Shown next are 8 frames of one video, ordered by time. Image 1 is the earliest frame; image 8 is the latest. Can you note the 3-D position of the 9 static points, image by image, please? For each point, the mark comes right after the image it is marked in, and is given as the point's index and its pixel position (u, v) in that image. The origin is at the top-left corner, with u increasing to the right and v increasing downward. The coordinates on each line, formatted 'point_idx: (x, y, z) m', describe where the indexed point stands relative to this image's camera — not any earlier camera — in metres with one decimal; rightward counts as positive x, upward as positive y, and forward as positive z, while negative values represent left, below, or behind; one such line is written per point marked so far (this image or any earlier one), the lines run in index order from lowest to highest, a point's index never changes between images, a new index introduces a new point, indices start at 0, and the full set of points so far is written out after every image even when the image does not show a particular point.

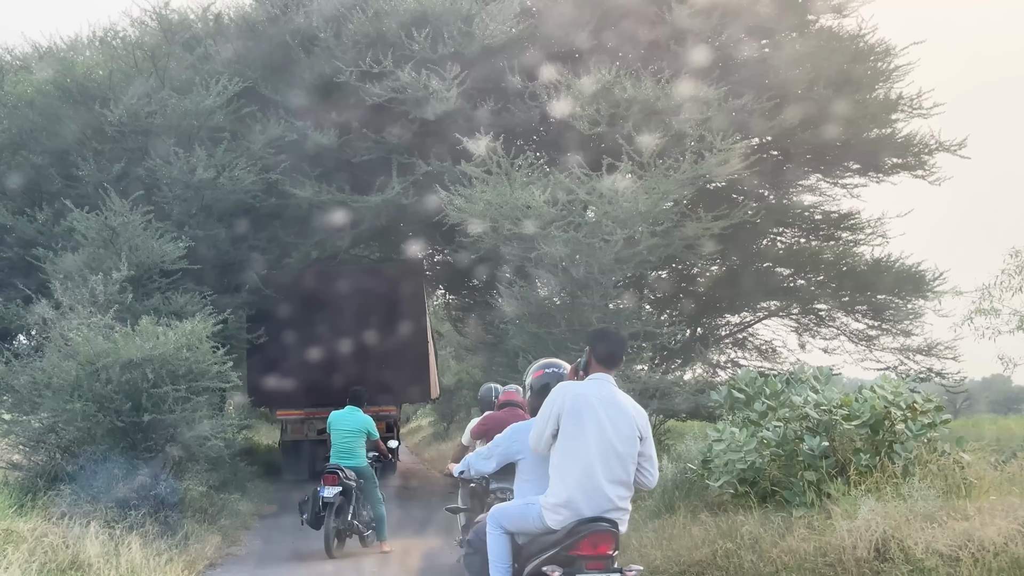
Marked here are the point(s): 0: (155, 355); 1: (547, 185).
0: (-2.4, -0.4, +9.5) m
1: (+0.3, +0.9, +12.3) m
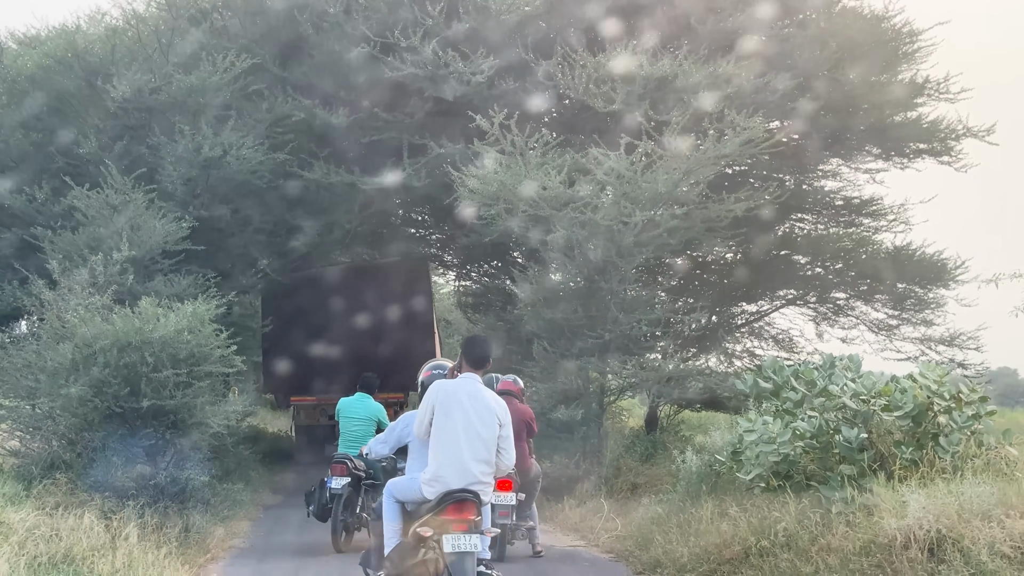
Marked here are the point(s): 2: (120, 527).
0: (-2.3, -0.3, +9.1) m
1: (+0.4, +1.0, +11.9) m
2: (-2.3, -1.4, +8.3) m
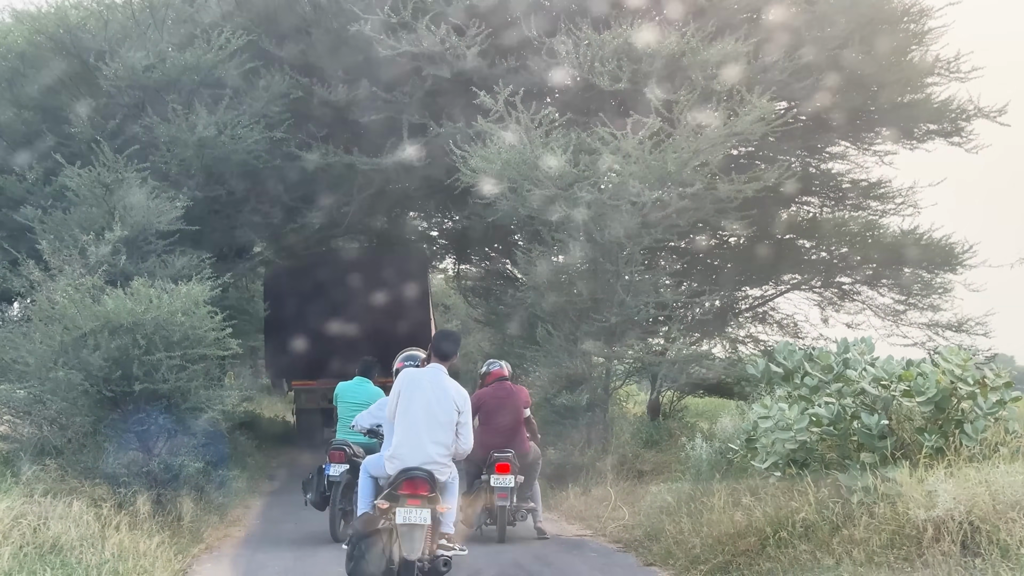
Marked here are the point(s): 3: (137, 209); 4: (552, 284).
0: (-2.3, -0.2, +8.8) m
1: (+0.5, +1.2, +11.6) m
2: (-2.2, -1.3, +8.0) m
3: (-2.9, +0.6, +11.0) m
4: (+0.3, 0.0, +11.4) m
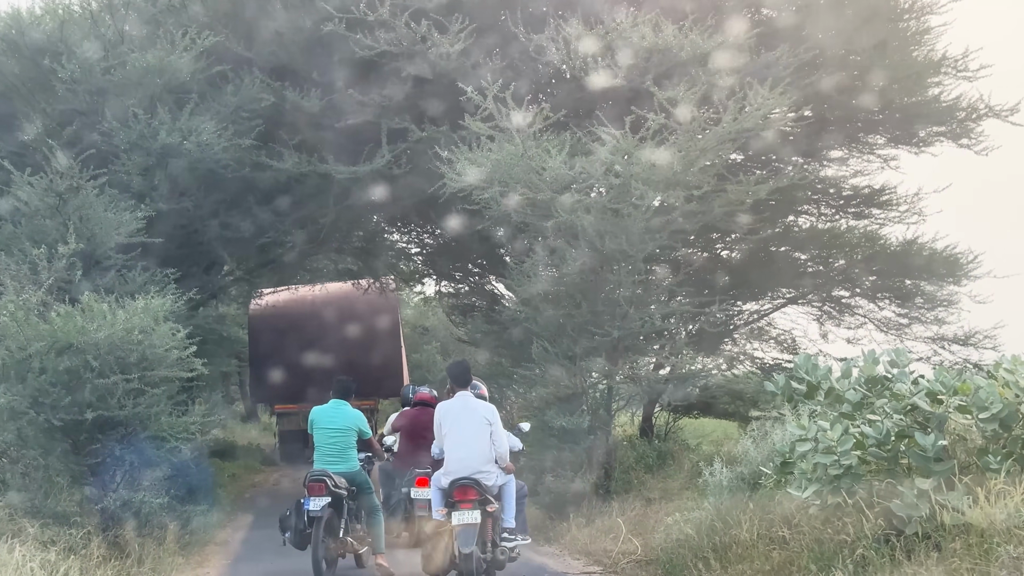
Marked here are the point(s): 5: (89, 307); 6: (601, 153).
0: (-2.3, -0.3, +7.9) m
1: (+0.4, +1.1, +10.7) m
2: (-2.2, -1.4, +7.1) m
3: (-3.0, +0.5, +10.1) m
4: (+0.3, -0.1, +10.5) m
5: (-2.4, -0.1, +8.2) m
6: (+0.6, +0.9, +10.0) m
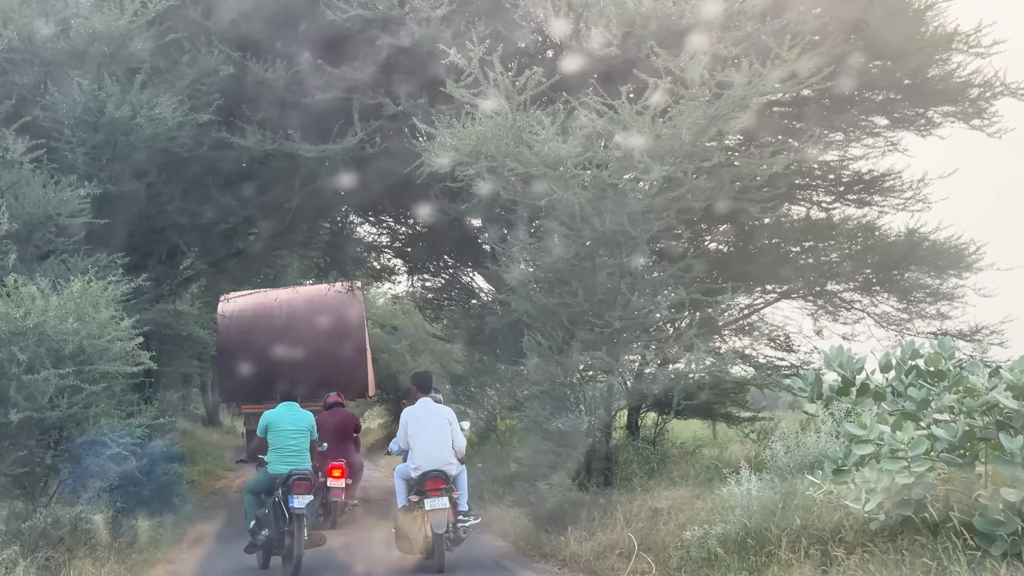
0: (-2.3, -0.2, +6.8) m
1: (+0.3, +1.1, +9.7) m
2: (-2.2, -1.3, +6.0) m
3: (-3.0, +0.6, +9.0) m
4: (+0.2, 0.0, +9.5) m
5: (-2.5, 0.0, +7.1) m
6: (+0.6, +1.0, +9.0) m
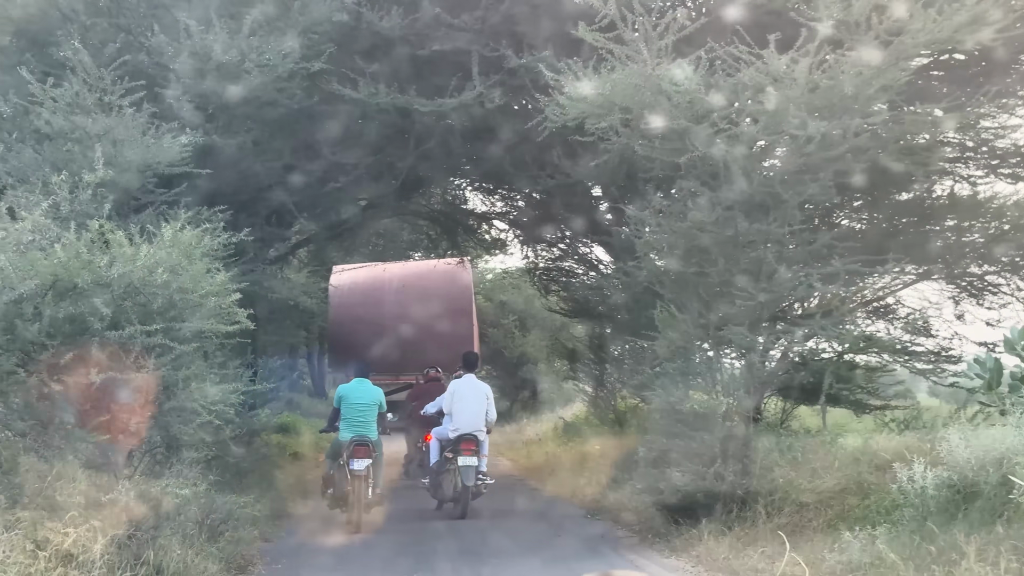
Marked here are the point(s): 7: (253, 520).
0: (-1.7, 0.0, +6.1) m
1: (+1.1, +1.3, +8.8) m
2: (-1.7, -1.0, +5.3) m
3: (-2.2, +0.8, +8.3) m
4: (+1.0, +0.2, +8.6) m
5: (-1.8, +0.2, +6.5) m
6: (+1.3, +1.2, +8.1) m
7: (-1.5, -1.4, +8.6) m
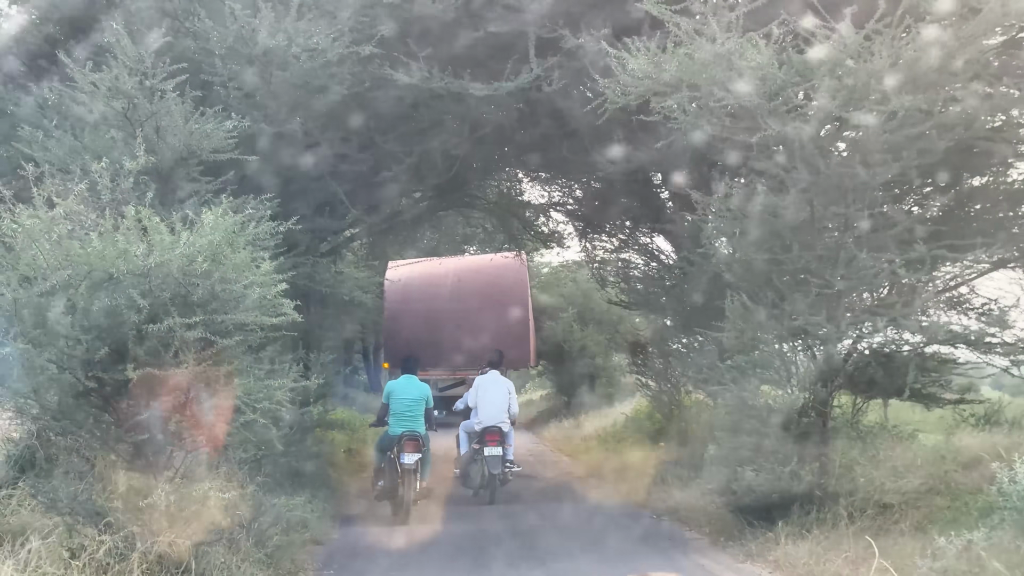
0: (-1.4, +0.1, +5.7) m
1: (+1.5, +1.4, +8.3) m
2: (-1.5, -1.0, +5.0) m
3: (-1.9, +0.9, +8.0) m
4: (+1.3, +0.3, +8.2) m
5: (-1.6, +0.3, +6.1) m
6: (+1.7, +1.3, +7.6) m
7: (-1.2, -1.3, +8.2) m
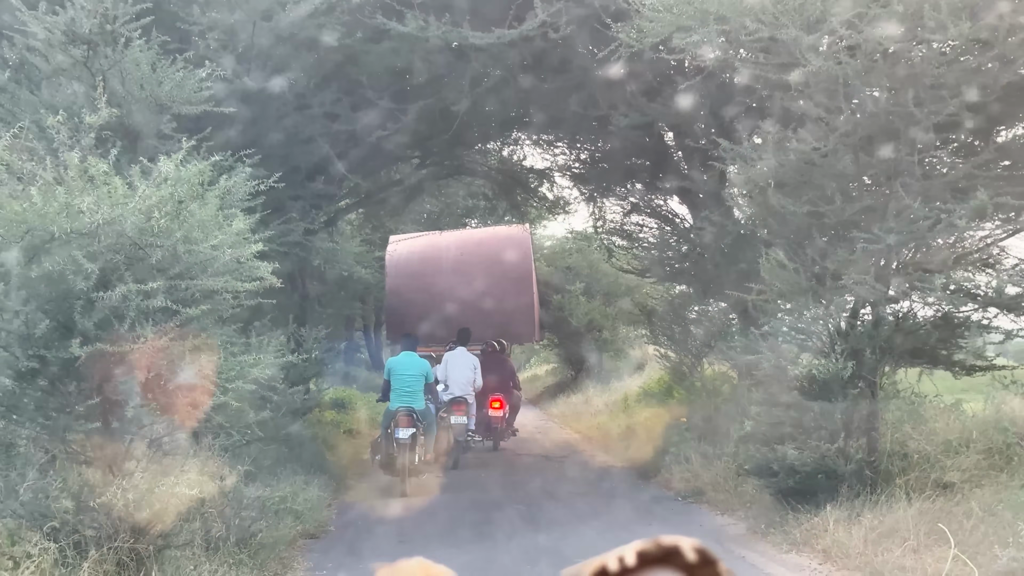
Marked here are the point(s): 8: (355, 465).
0: (-1.4, +0.2, +4.9) m
1: (+1.5, +1.6, +7.5) m
2: (-1.4, -0.9, +4.2) m
3: (-1.9, +1.0, +7.2) m
4: (+1.4, +0.5, +7.4) m
5: (-1.5, +0.4, +5.3) m
6: (+1.7, +1.5, +6.8) m
7: (-1.1, -1.2, +7.4) m
8: (-1.2, -1.4, +11.2) m
